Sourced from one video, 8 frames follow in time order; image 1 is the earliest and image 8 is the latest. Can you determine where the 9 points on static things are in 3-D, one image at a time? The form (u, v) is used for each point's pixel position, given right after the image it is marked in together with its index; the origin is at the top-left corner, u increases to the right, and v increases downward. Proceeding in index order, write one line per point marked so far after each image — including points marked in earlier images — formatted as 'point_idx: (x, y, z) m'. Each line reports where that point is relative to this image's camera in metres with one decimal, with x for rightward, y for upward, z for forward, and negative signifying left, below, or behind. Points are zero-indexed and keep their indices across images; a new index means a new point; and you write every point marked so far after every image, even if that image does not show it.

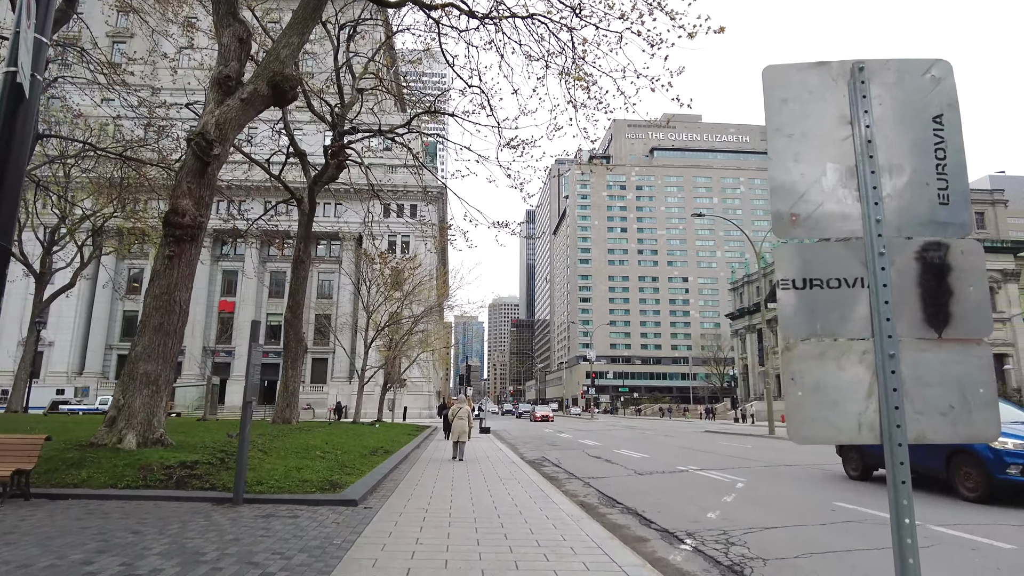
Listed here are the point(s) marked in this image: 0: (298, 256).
0: (-6.0, +0.9, +18.3) m
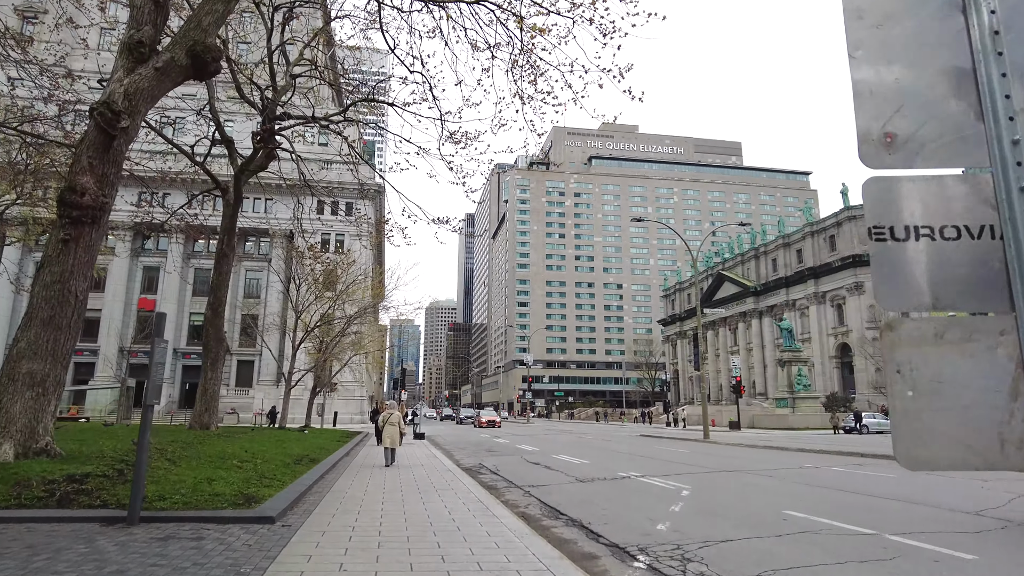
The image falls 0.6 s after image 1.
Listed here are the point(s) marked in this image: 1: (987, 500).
0: (-7.6, +1.0, +17.1) m
1: (+6.0, -2.7, +8.2) m
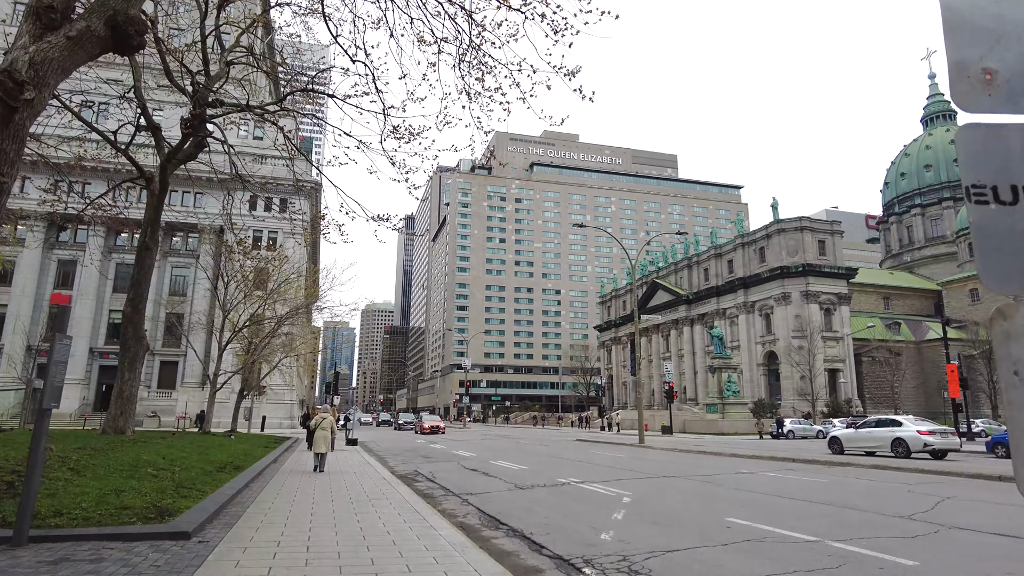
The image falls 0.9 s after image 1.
0: (-9.1, +1.1, +16.0) m
1: (+5.2, -2.8, +8.4) m
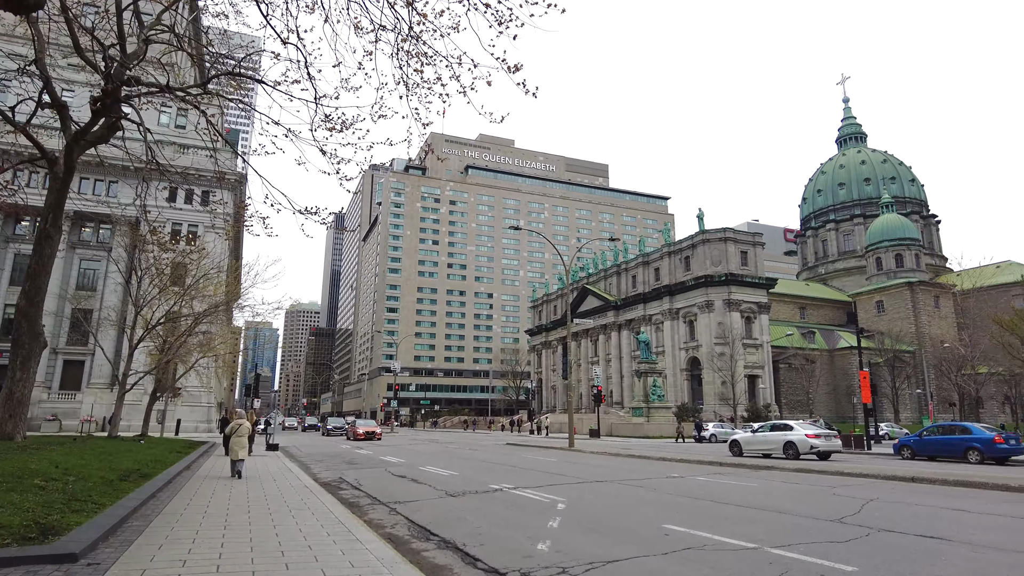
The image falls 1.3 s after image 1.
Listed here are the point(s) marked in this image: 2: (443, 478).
0: (-10.6, +1.3, +14.6) m
1: (+4.4, -2.9, +8.6) m
2: (-1.4, -3.9, +13.4) m
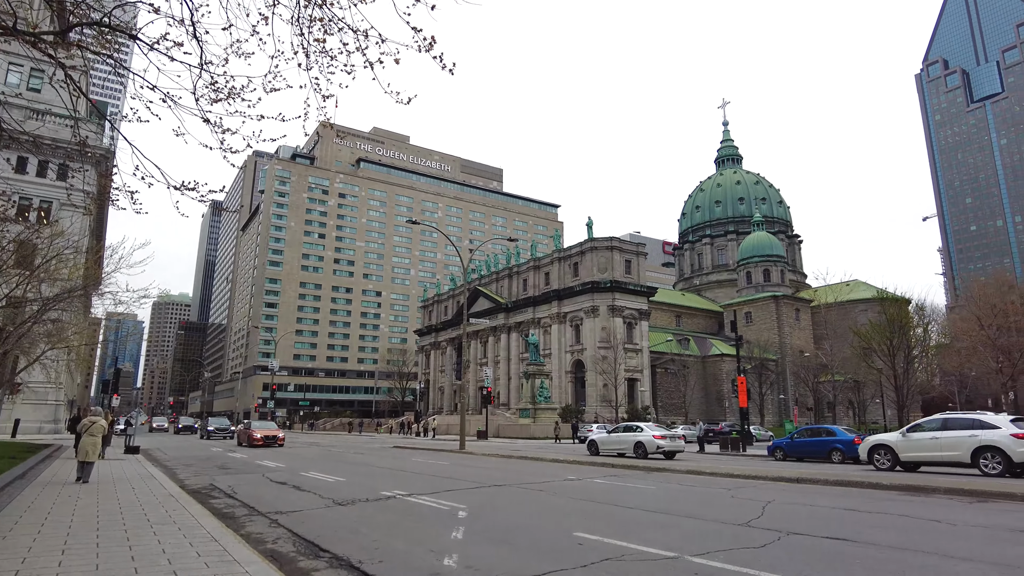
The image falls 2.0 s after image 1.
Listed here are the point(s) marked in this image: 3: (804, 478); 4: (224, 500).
0: (-12.5, +1.8, +12.1) m
1: (+3.1, -2.9, +8.6) m
2: (-3.4, -3.7, +12.3) m
3: (+6.0, -3.9, +13.5) m
4: (-4.7, -3.4, +10.6) m
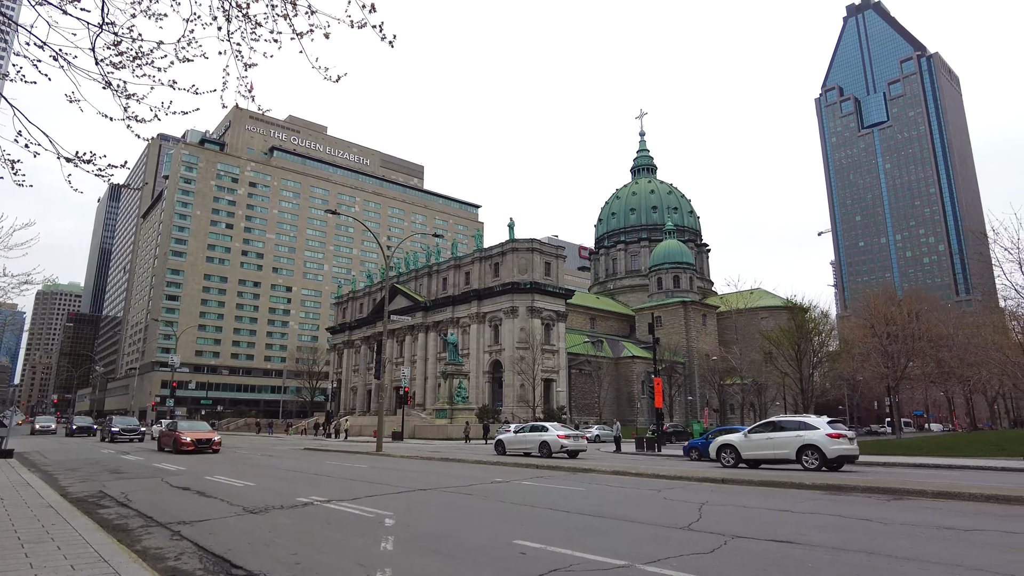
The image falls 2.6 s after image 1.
0: (-13.6, +2.3, +9.9) m
1: (+2.2, -2.9, +8.4) m
2: (-4.8, -3.5, +11.3) m
3: (+4.5, -4.0, +13.7) m
4: (-5.7, -3.2, +9.4) m
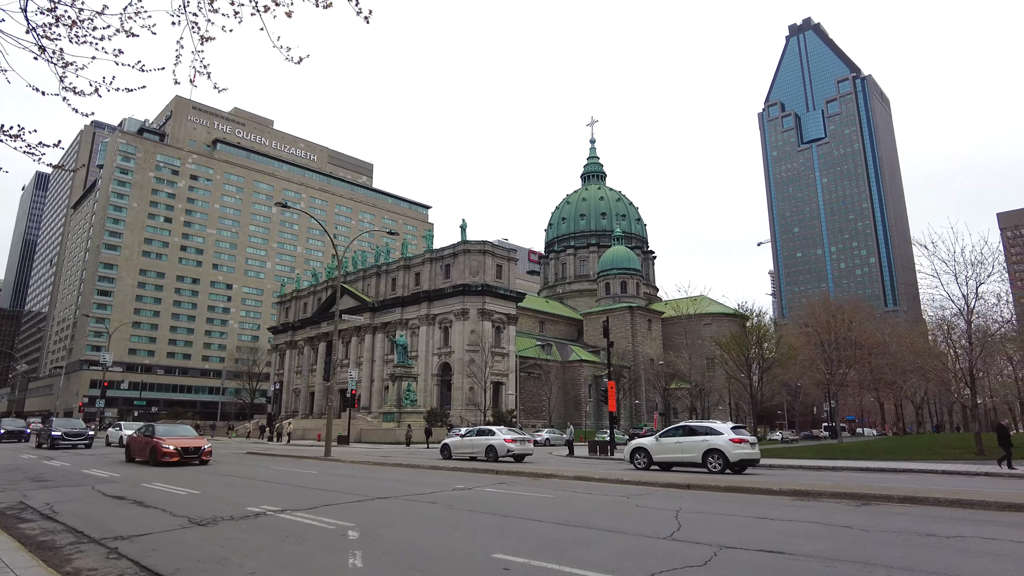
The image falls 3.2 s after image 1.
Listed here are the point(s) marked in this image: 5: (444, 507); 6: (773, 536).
0: (-13.9, +2.6, +8.4) m
1: (+1.9, -2.9, +8.1) m
2: (-5.3, -3.4, +10.4) m
3: (+3.7, -4.1, +13.5) m
4: (-6.1, -3.0, +8.5) m
5: (-1.1, -3.3, +9.6) m
6: (+3.0, -2.8, +7.5) m
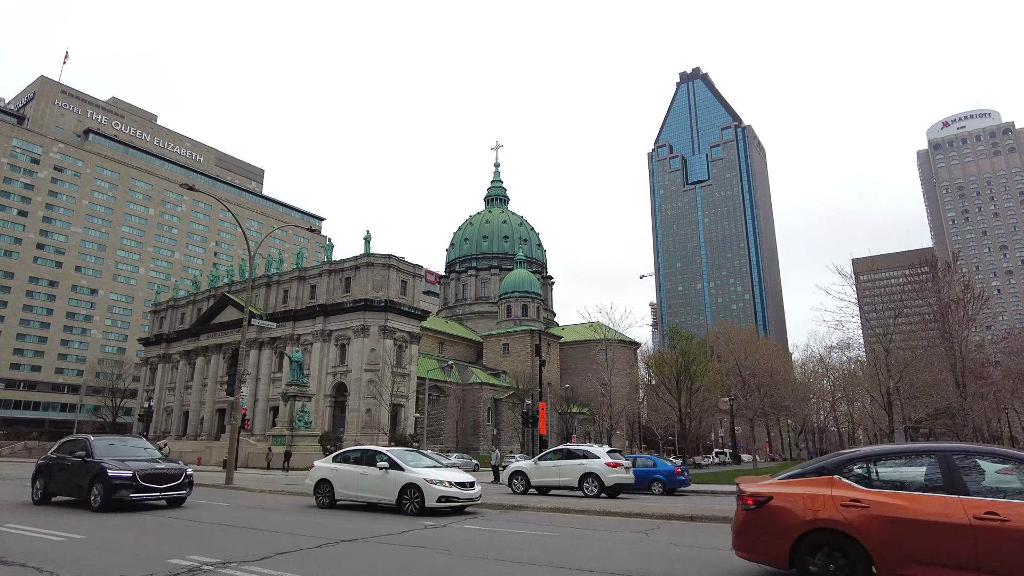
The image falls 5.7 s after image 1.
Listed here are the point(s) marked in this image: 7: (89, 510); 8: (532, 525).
0: (-13.0, +3.5, +4.2) m
1: (+2.3, -2.7, +6.4) m
2: (-5.2, -3.0, +7.4) m
3: (+3.2, -4.1, +11.9) m
4: (-5.6, -2.5, +5.3) m
5: (-0.8, -3.0, +7.3) m
6: (+3.5, -2.7, +5.9) m
7: (-9.1, -4.5, +13.5) m
8: (+0.4, -3.8, +10.6) m
